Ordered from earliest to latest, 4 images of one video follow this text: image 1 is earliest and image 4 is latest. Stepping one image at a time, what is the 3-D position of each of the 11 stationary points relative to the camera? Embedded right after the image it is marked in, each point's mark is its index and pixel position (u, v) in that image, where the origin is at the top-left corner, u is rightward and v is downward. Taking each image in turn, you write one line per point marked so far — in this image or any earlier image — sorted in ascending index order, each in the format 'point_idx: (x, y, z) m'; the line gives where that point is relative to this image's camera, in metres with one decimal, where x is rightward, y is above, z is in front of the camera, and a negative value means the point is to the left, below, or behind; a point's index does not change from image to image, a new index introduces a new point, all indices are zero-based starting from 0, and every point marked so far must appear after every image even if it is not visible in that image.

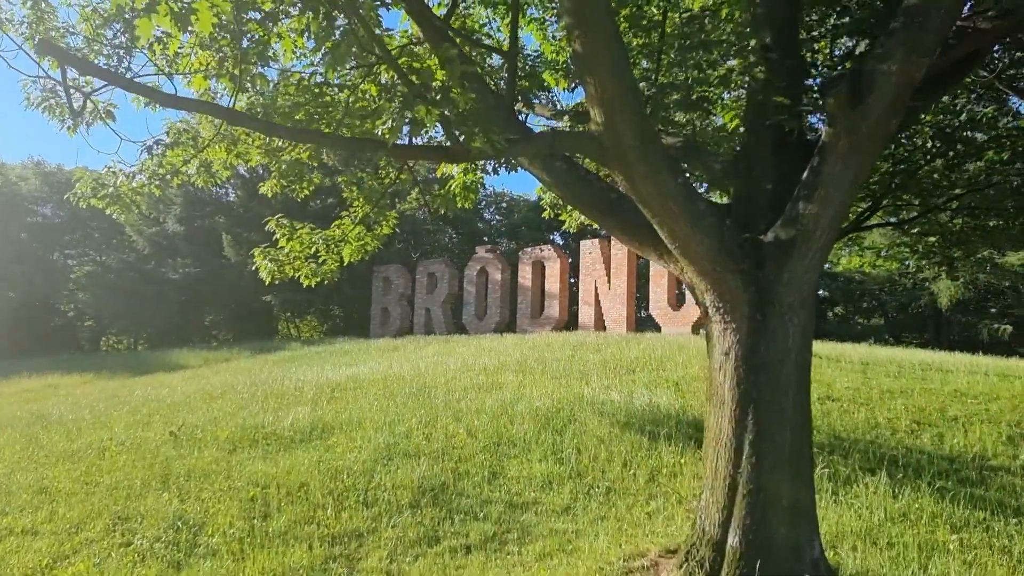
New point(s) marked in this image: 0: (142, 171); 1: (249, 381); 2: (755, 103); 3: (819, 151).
0: (-4.5, +1.4, +9.2) m
1: (-5.7, -2.0, +16.5) m
2: (+1.8, +1.3, +5.4) m
3: (+1.8, +0.8, +4.6) m
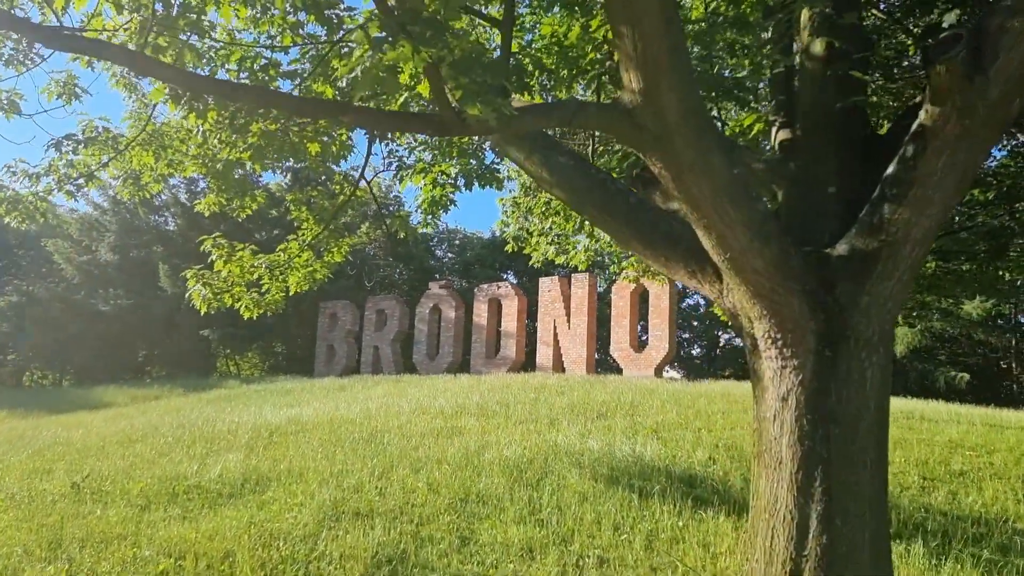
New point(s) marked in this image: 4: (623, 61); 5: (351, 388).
0: (-4.7, +1.2, +7.8) m
1: (-6.5, -2.6, +14.8) m
2: (+1.8, +1.1, +4.4) m
3: (+1.9, +0.7, +3.6) m
4: (+0.5, +1.1, +3.6) m
5: (-4.1, -2.5, +19.6) m
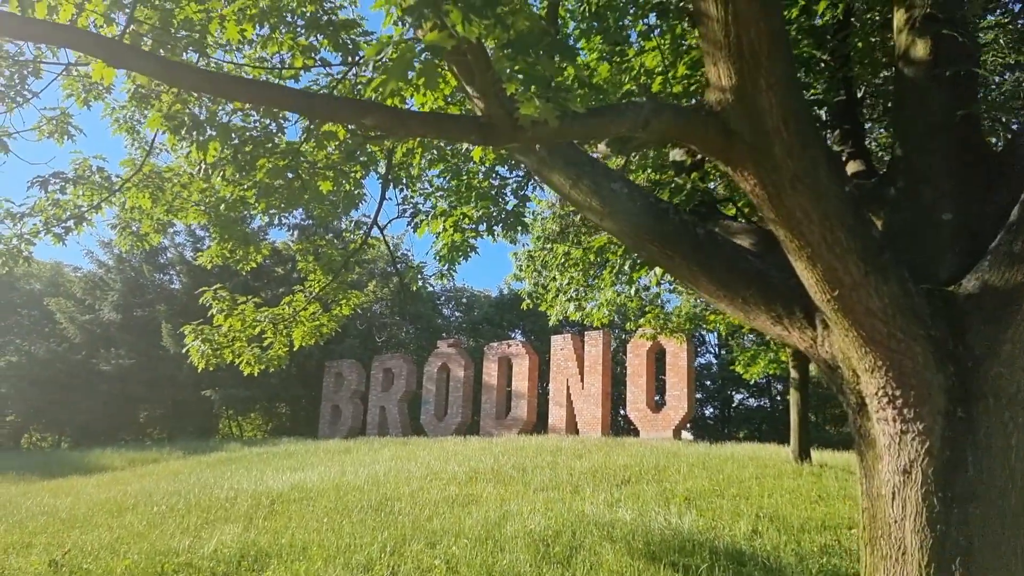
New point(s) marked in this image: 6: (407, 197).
0: (-4.5, +0.7, +7.2) m
1: (-6.2, -3.6, +13.9) m
2: (+2.0, +0.9, +3.8) m
3: (+2.1, +0.5, +2.9) m
4: (+0.8, +0.9, +3.0) m
5: (-3.8, -4.0, +18.6) m
6: (-1.1, +1.0, +8.3) m
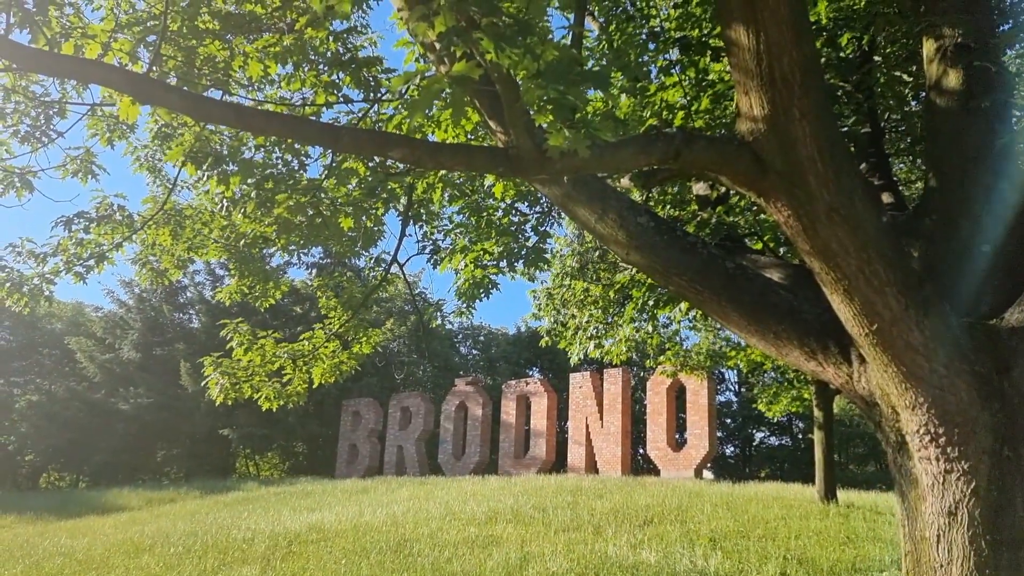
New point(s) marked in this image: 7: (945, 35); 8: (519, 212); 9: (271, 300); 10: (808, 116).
0: (-4.3, +0.3, +7.3) m
1: (-5.8, -4.3, +13.8) m
2: (+2.1, +0.8, +3.7) m
3: (+2.2, +0.4, +2.8) m
4: (+0.9, +0.8, +2.9) m
5: (-3.3, -4.9, +18.4) m
6: (-0.9, +0.6, +8.3) m
7: (+2.2, +1.3, +4.0) m
8: (+0.1, +0.8, +8.1) m
9: (-2.7, -0.1, +8.8) m
10: (+1.1, +0.6, +2.8) m
